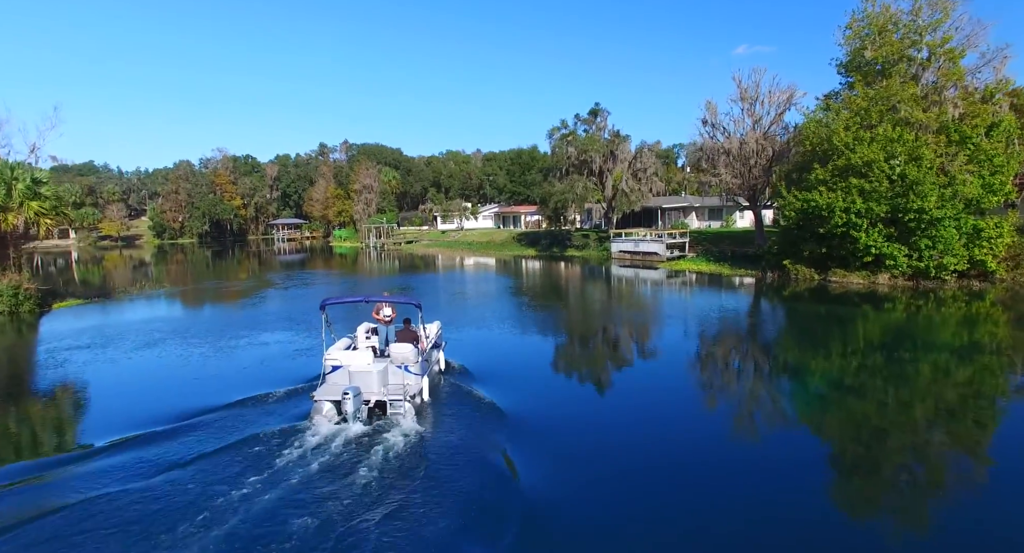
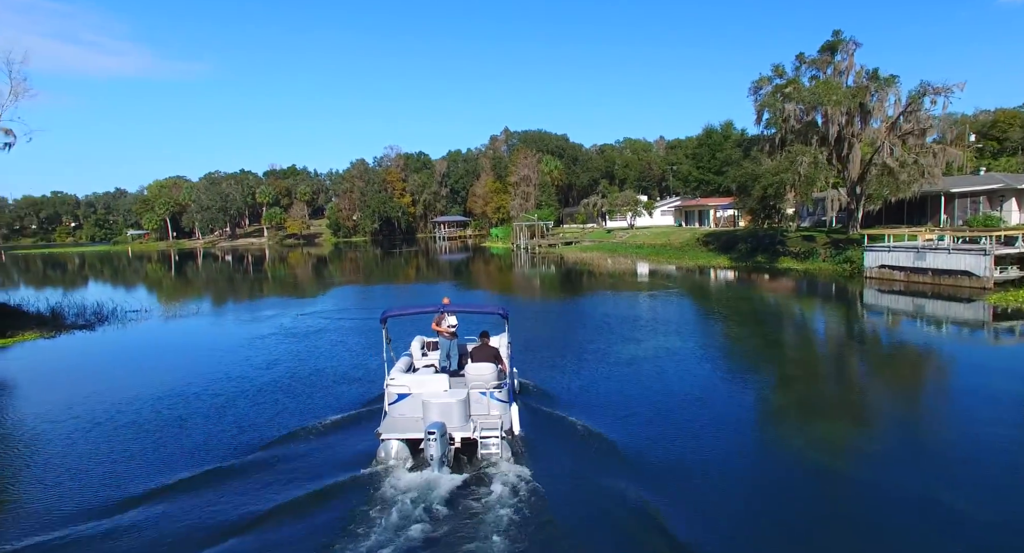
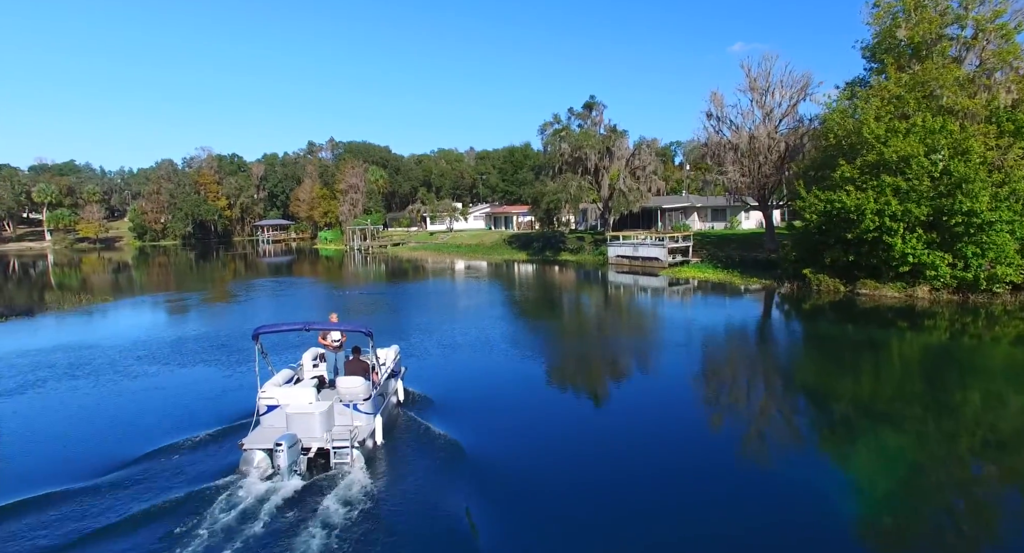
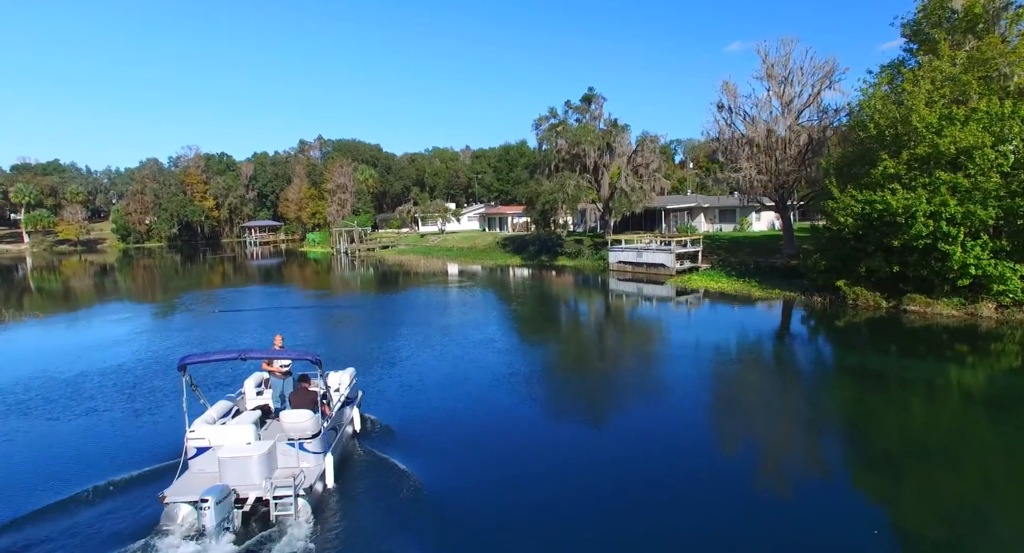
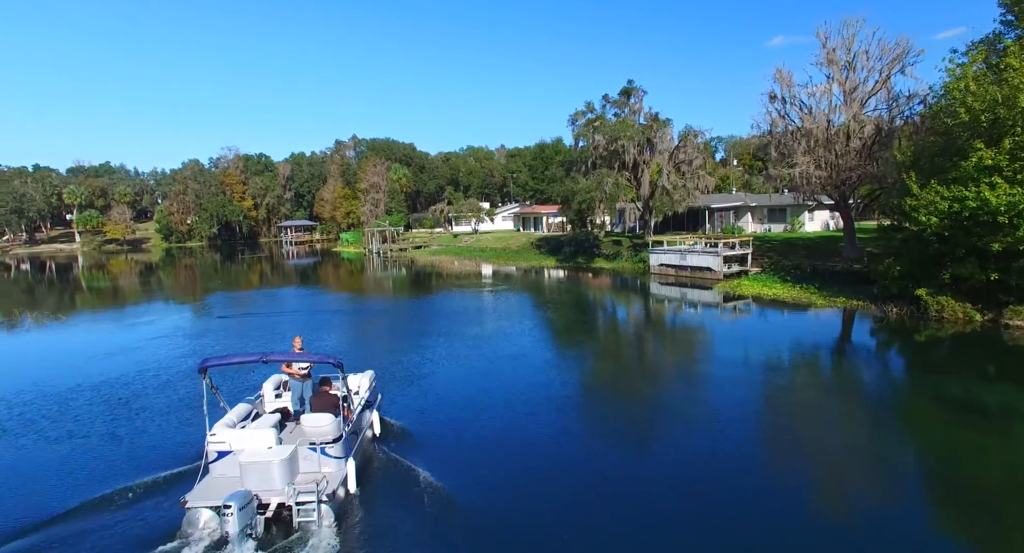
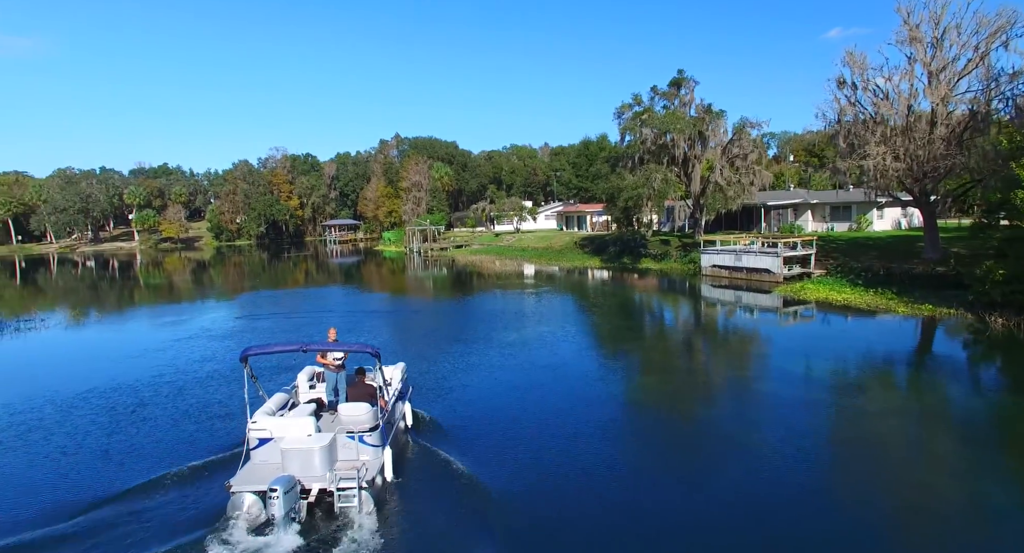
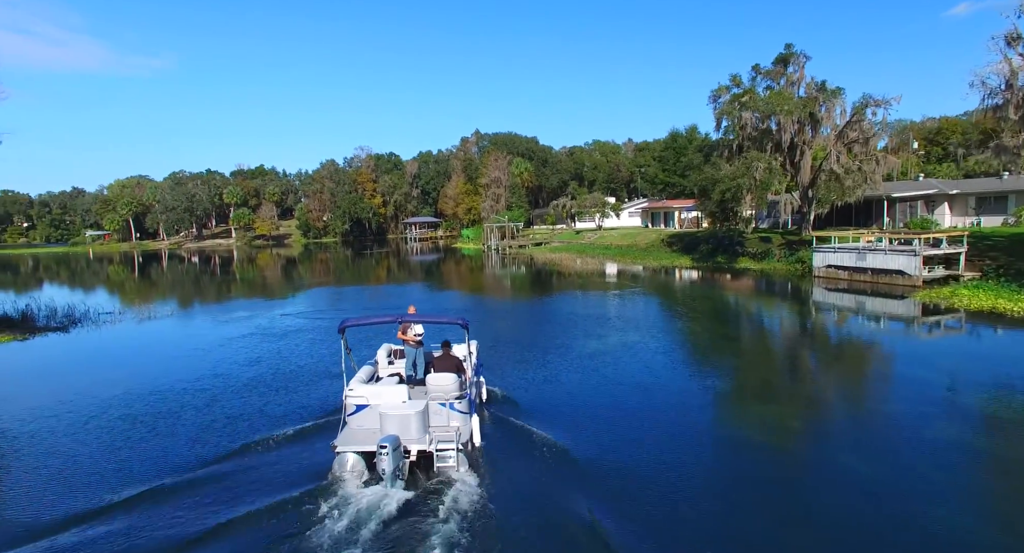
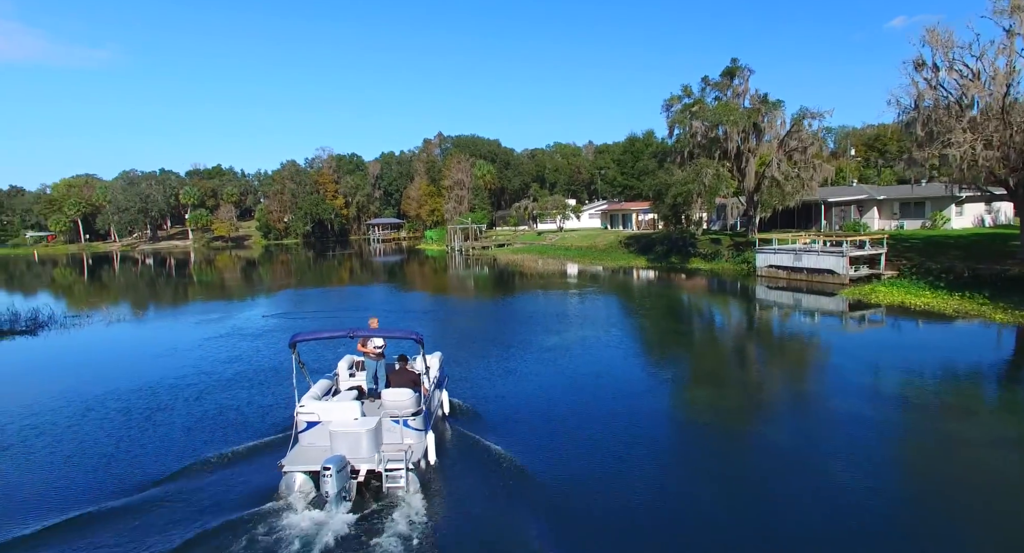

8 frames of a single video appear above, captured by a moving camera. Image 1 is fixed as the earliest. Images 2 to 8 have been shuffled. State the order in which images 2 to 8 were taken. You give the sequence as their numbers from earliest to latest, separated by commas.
3, 4, 5, 6, 8, 7, 2
